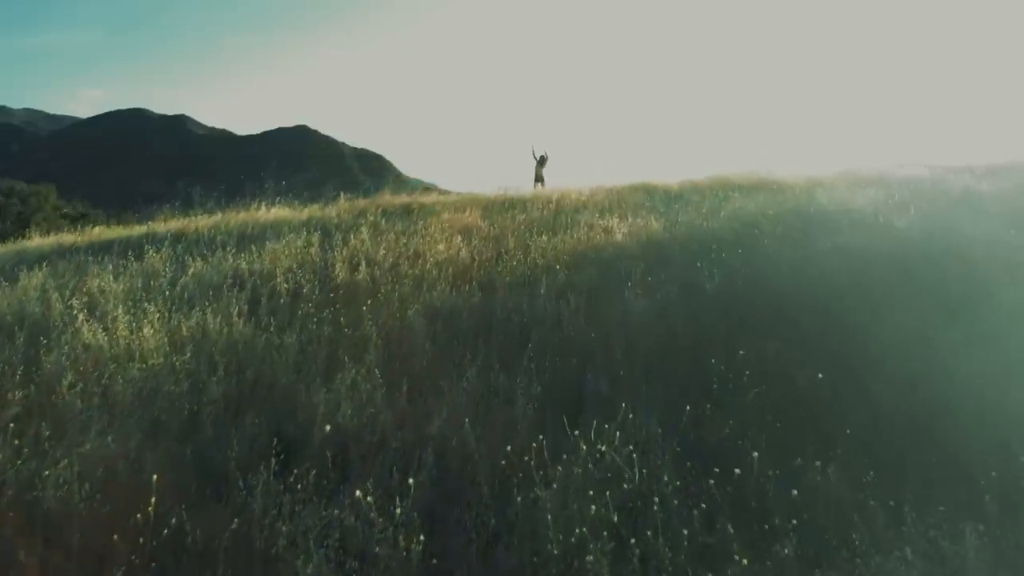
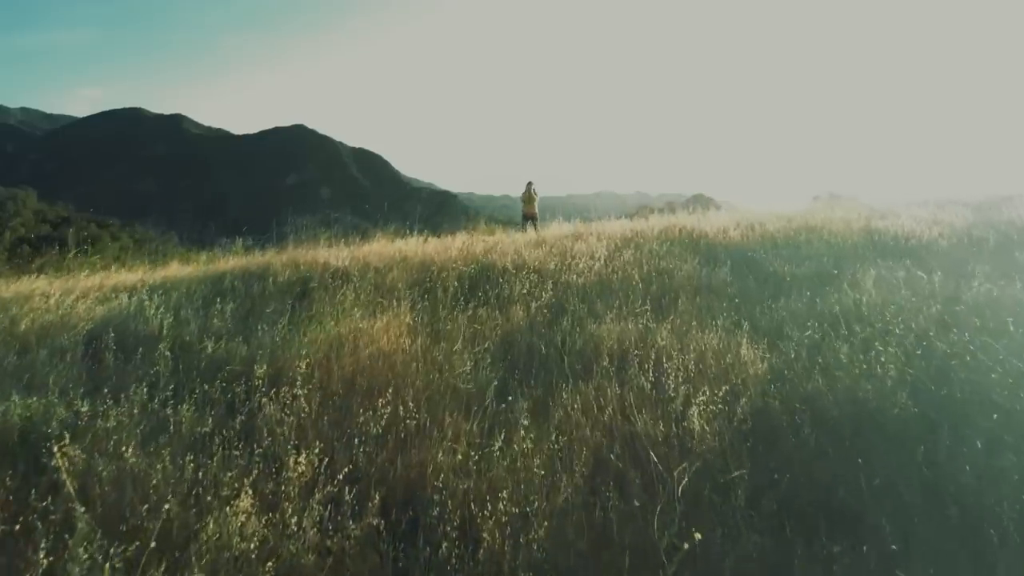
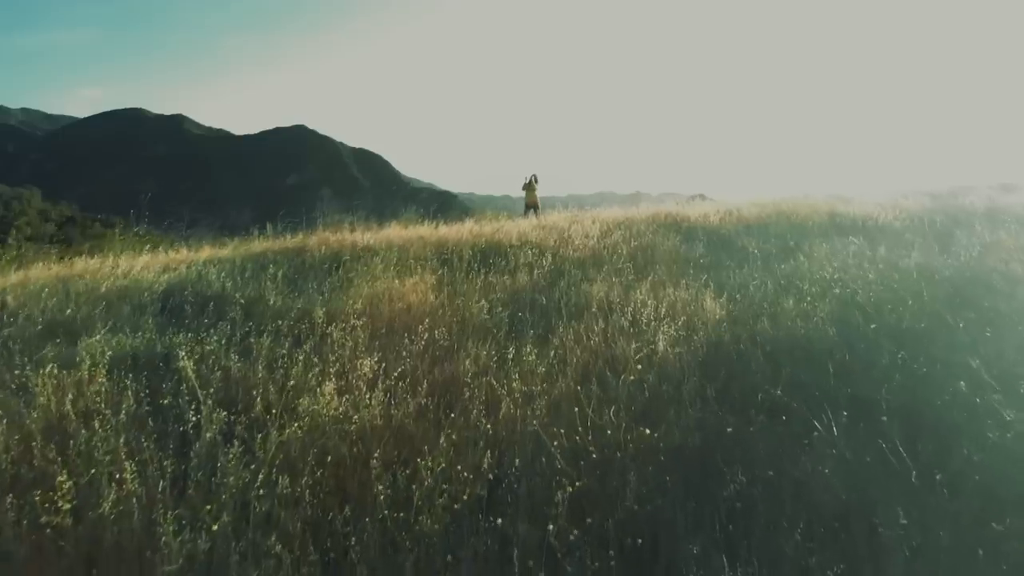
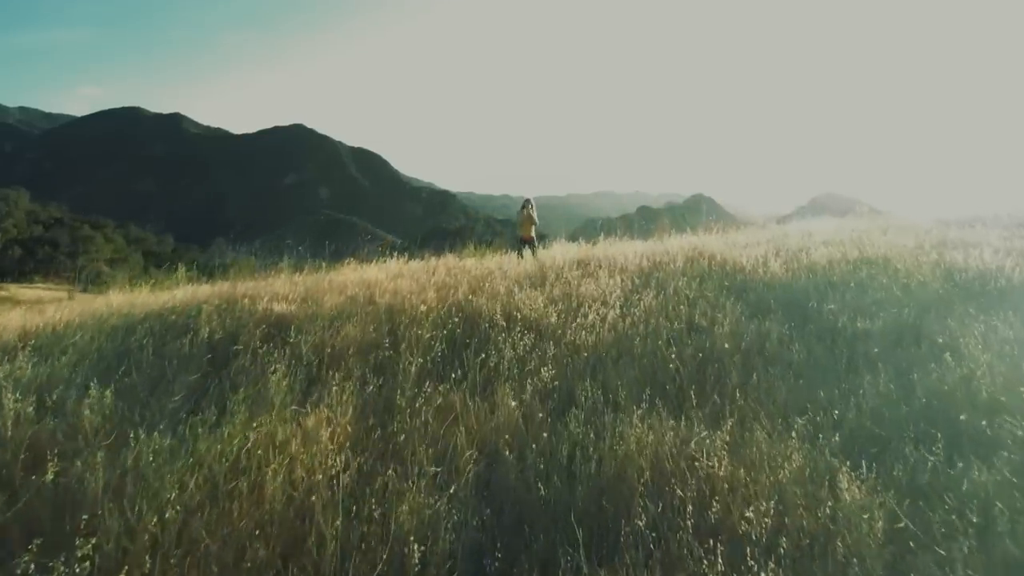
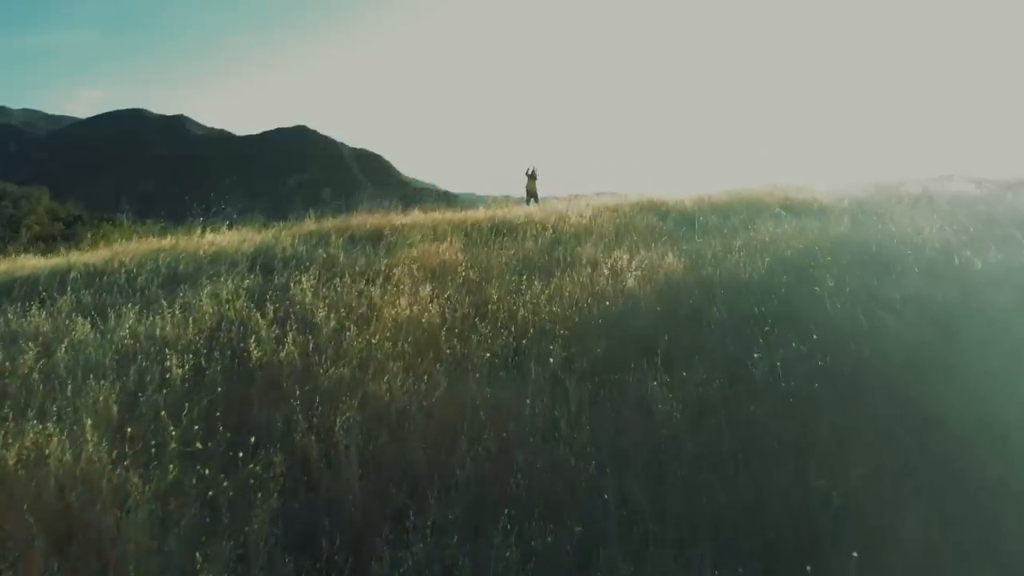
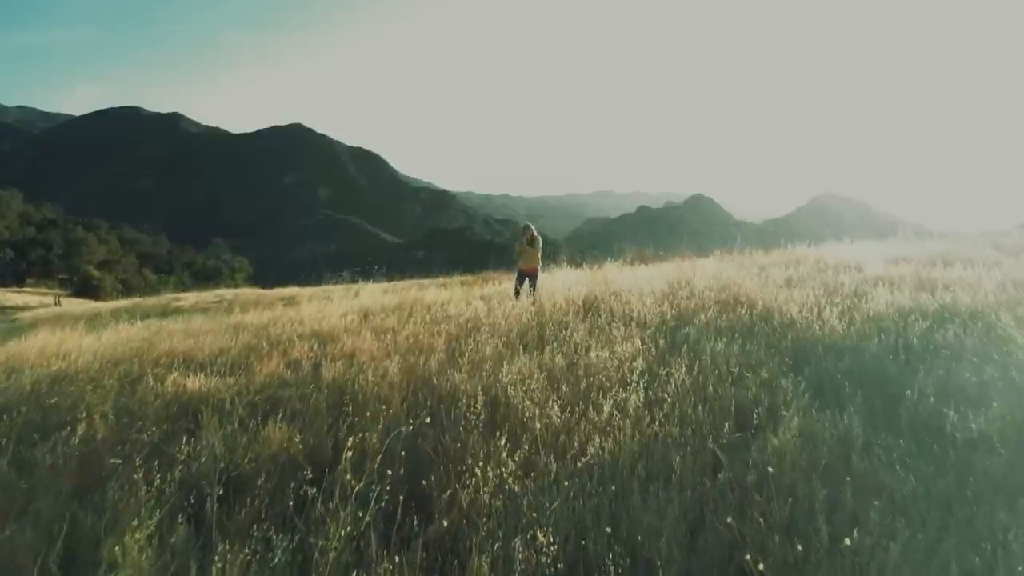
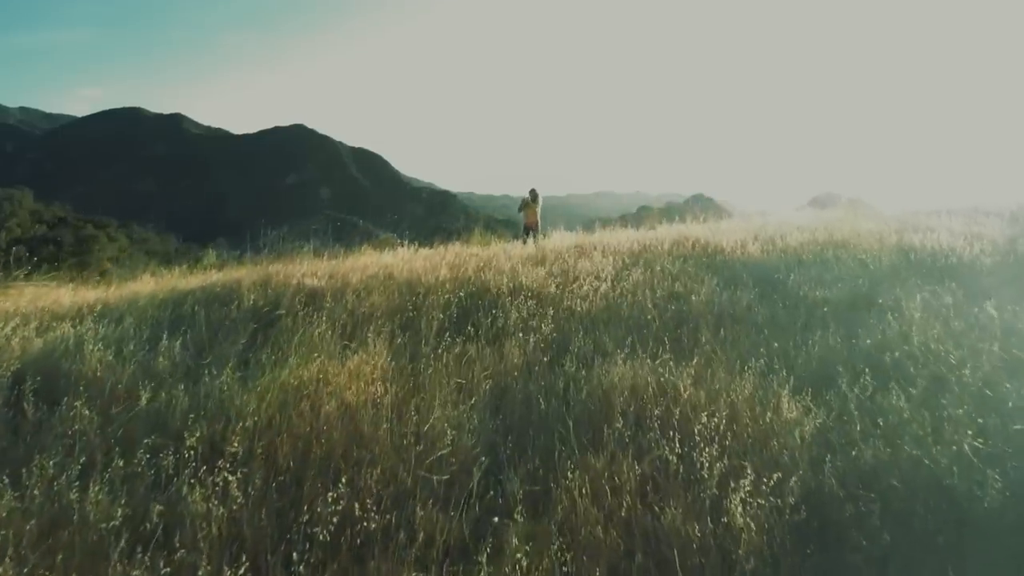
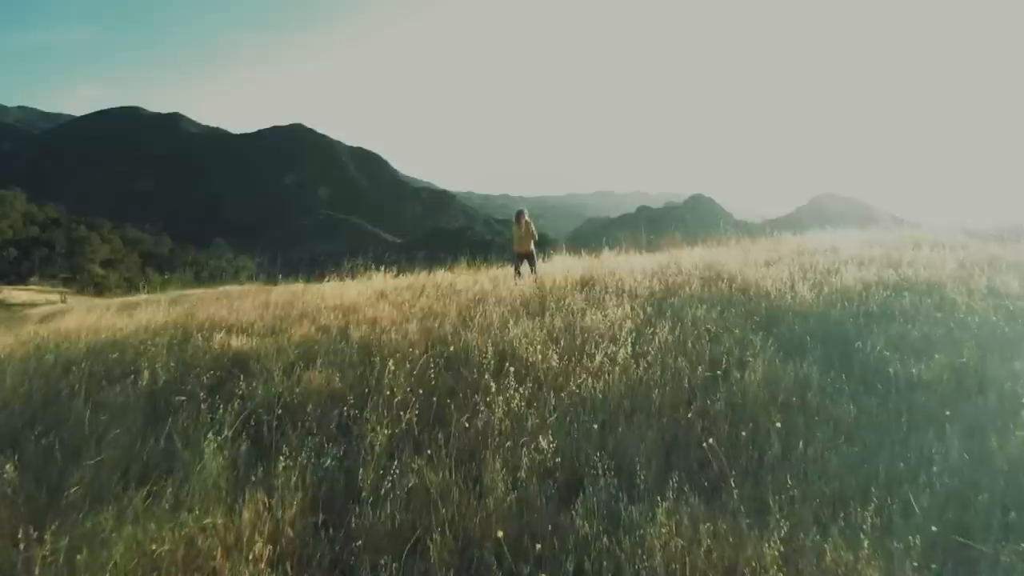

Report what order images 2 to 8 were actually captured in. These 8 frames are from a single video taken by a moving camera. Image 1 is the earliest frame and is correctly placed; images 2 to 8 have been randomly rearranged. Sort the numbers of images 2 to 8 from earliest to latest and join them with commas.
5, 3, 2, 7, 4, 8, 6
